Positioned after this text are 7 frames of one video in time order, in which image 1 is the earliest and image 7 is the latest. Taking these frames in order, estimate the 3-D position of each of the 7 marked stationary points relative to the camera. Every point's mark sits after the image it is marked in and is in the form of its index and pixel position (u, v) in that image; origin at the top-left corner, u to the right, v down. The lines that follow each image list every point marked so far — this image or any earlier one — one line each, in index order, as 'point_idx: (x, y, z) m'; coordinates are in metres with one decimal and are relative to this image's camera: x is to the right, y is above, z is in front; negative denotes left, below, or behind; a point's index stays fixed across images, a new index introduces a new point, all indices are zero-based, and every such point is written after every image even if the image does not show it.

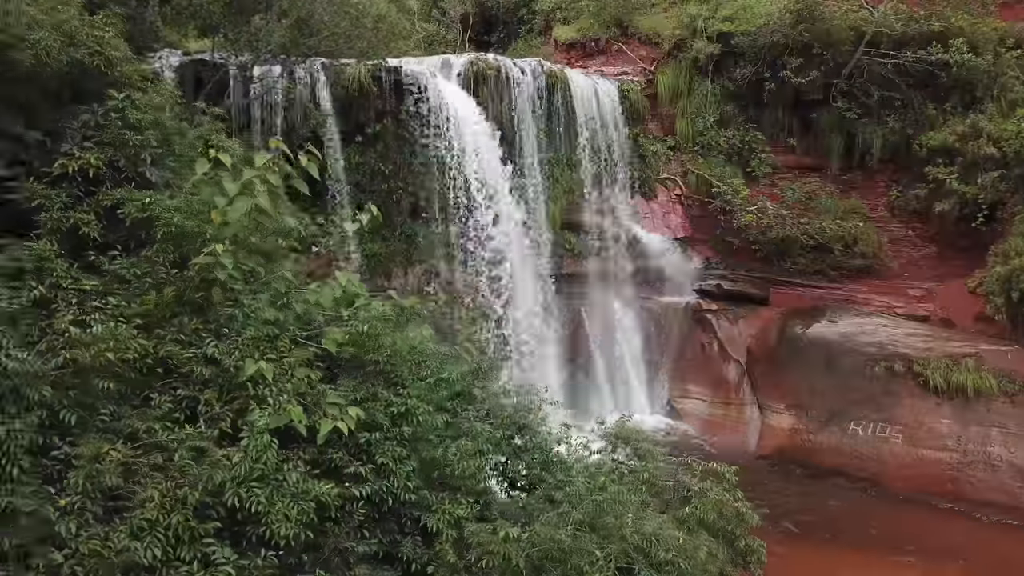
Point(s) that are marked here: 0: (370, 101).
0: (-2.2, +2.9, +9.7) m
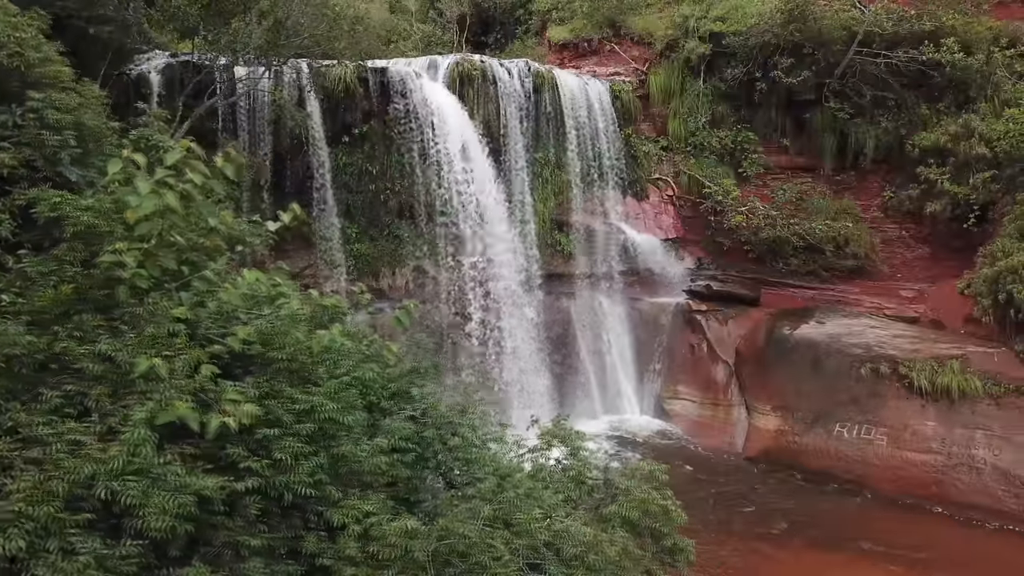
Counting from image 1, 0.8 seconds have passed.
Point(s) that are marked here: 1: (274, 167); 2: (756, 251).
0: (-2.4, +2.9, +9.7) m
1: (-3.6, +1.9, +9.5) m
2: (+4.8, +0.7, +12.1) m
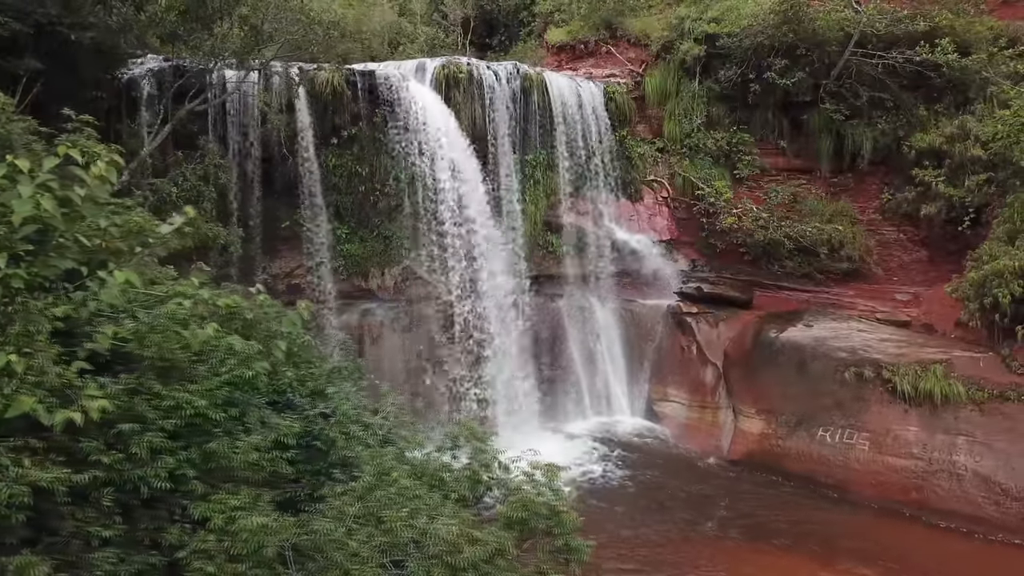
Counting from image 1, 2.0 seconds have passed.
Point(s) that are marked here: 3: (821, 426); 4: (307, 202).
0: (-2.7, +2.9, +9.8) m
1: (-3.9, +1.9, +9.6) m
2: (+4.7, +0.7, +12.1) m
3: (+4.3, -1.9, +8.6) m
4: (-3.3, +1.4, +10.0) m
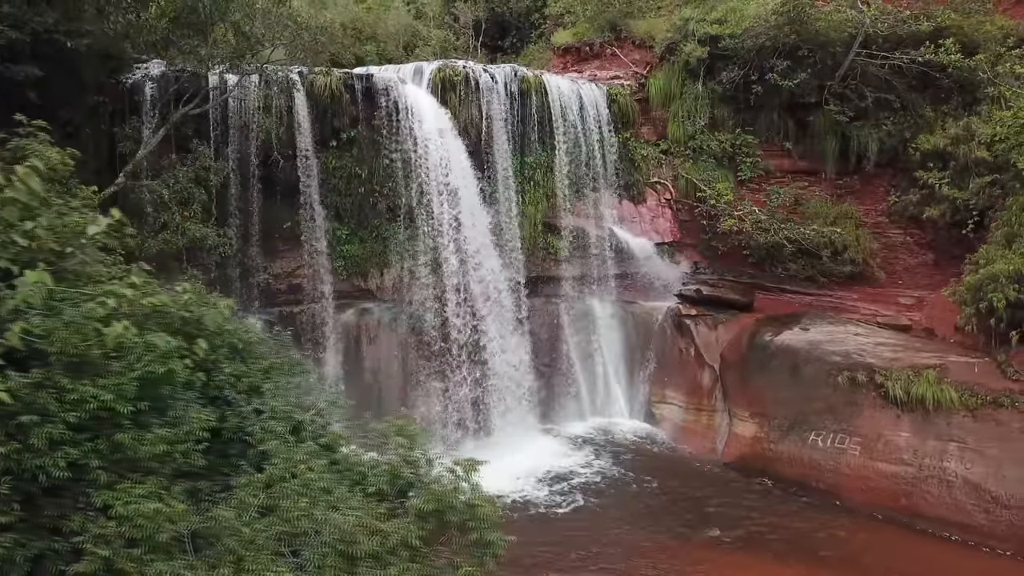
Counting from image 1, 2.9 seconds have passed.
0: (-2.7, +2.9, +10.0) m
1: (-3.9, +1.9, +9.9) m
2: (+4.7, +0.6, +12.0) m
3: (+4.1, -1.9, +8.5) m
4: (-3.4, +1.4, +10.2) m
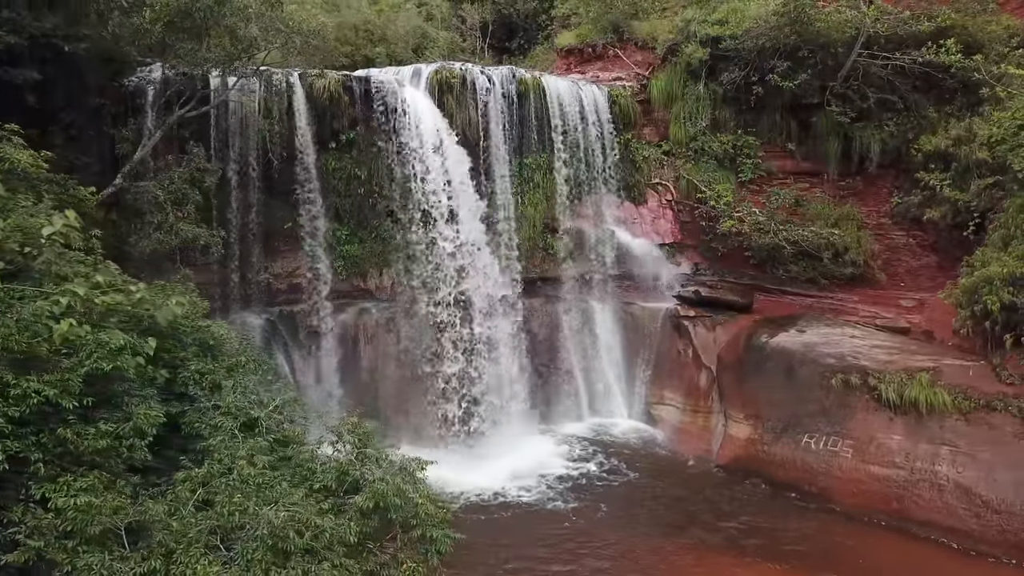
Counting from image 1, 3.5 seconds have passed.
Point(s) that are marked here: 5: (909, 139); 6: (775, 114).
0: (-2.8, +2.9, +10.1) m
1: (-4.0, +1.9, +10.0) m
2: (+4.7, +0.6, +11.9) m
3: (+4.0, -2.0, +8.5) m
4: (-3.4, +1.4, +10.3) m
5: (+7.4, +2.8, +11.6) m
6: (+5.4, +3.6, +12.8) m
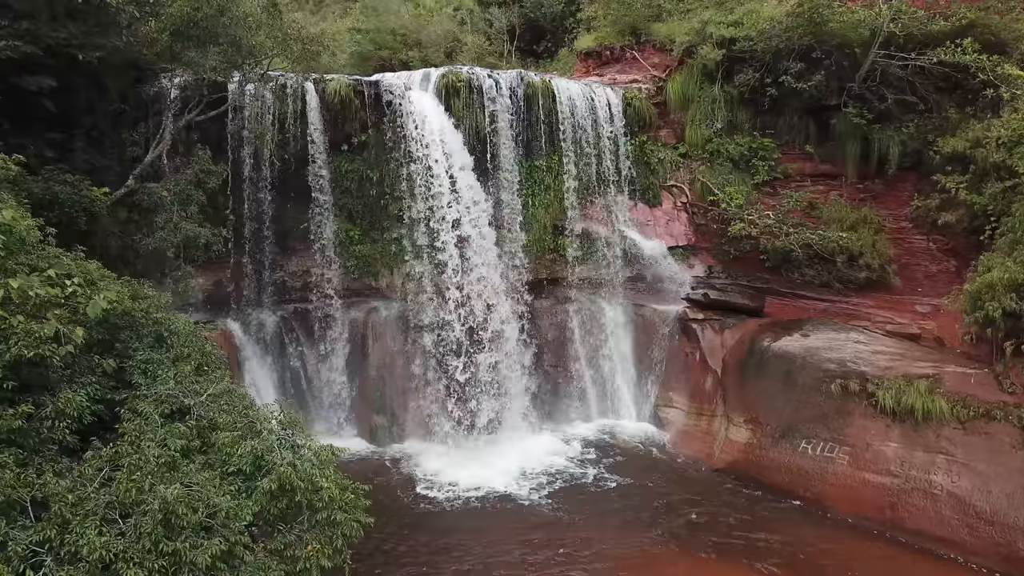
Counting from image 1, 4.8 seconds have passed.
0: (-2.7, +2.9, +10.5) m
1: (-3.9, +1.9, +10.4) m
2: (+4.8, +0.5, +11.8) m
3: (+3.9, -2.0, +8.4) m
4: (-3.3, +1.4, +10.7) m
5: (+7.6, +2.7, +11.3) m
6: (+5.7, +3.5, +12.6) m
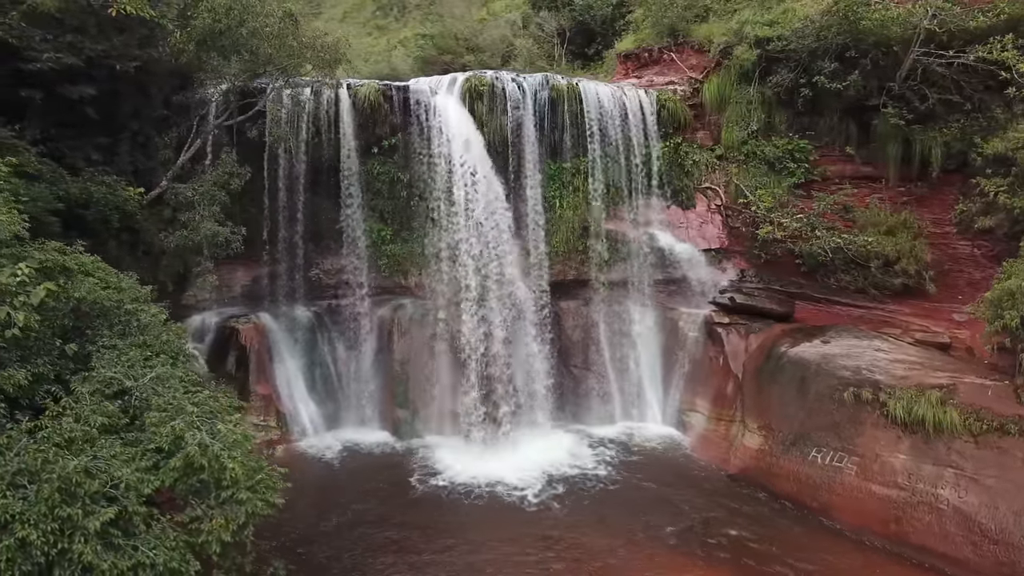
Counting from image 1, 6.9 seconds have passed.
0: (-2.3, +3.0, +11.0) m
1: (-3.5, +2.0, +11.1) m
2: (+5.3, +0.4, +11.5) m
3: (+4.0, -2.1, +8.2) m
4: (-2.9, +1.5, +11.3) m
5: (+8.0, +2.6, +10.8) m
6: (+6.3, +3.4, +12.2) m
